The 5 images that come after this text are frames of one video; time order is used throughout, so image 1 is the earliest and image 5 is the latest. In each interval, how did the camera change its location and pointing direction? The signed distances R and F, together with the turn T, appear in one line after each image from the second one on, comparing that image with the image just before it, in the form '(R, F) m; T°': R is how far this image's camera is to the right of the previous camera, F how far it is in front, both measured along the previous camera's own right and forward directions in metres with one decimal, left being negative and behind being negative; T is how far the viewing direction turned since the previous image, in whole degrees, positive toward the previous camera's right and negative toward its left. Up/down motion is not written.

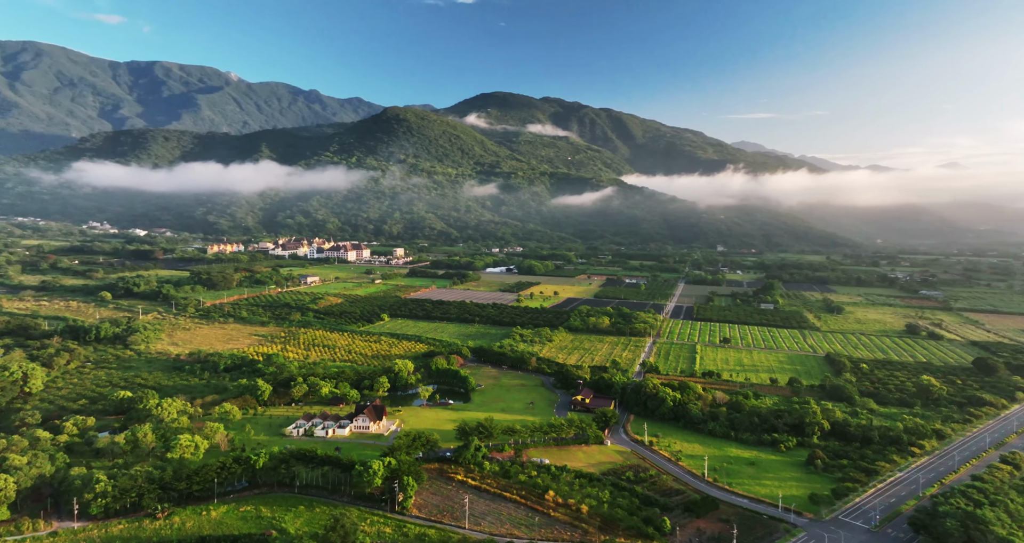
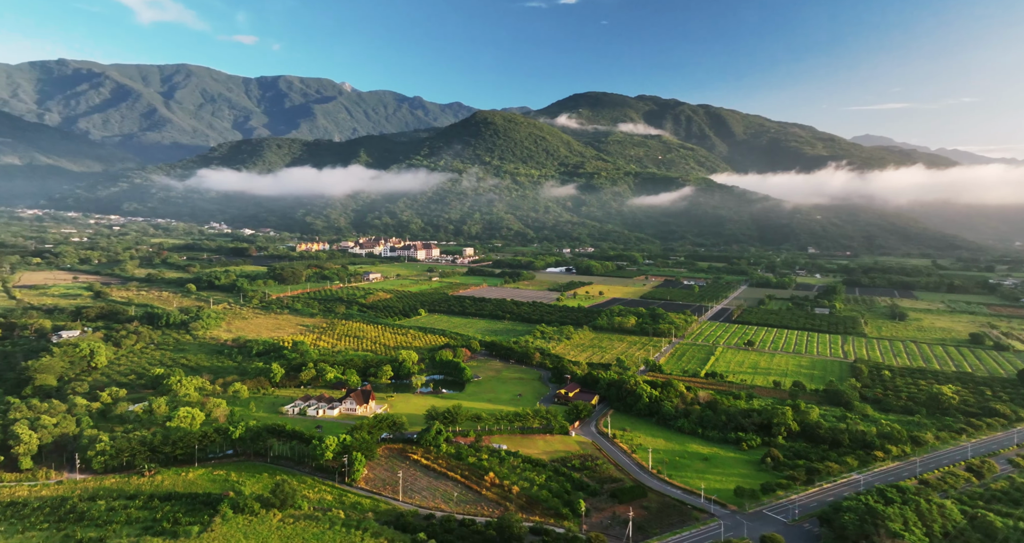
(+7.7, -1.4) m; -9°
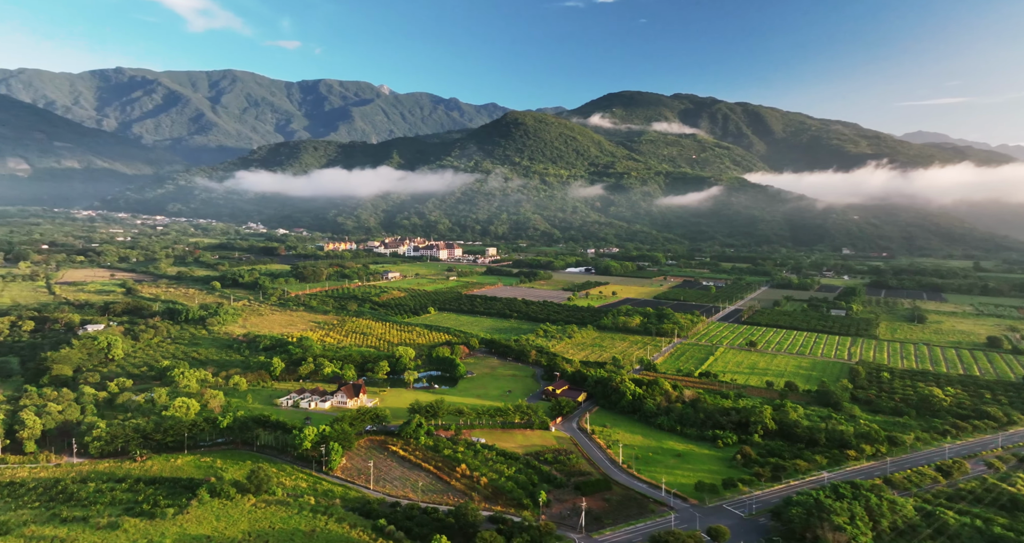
(+3.3, -0.7) m; -3°
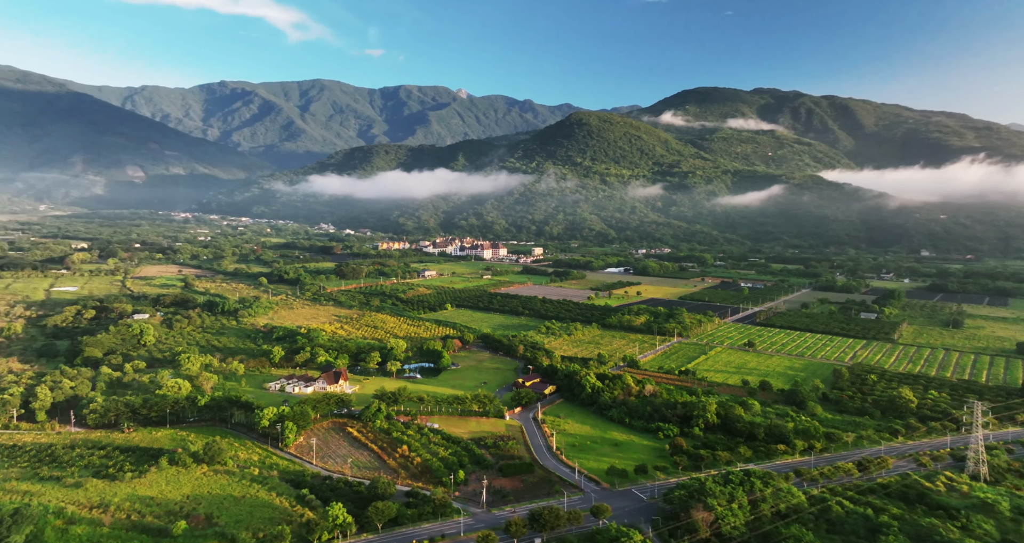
(+7.6, -1.3) m; -7°
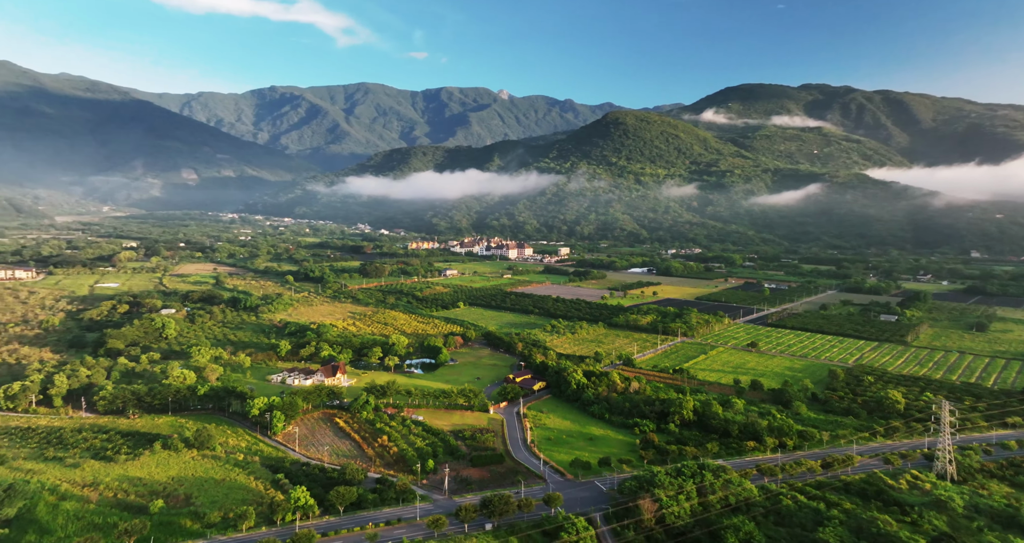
(+3.7, -0.8) m; -4°
